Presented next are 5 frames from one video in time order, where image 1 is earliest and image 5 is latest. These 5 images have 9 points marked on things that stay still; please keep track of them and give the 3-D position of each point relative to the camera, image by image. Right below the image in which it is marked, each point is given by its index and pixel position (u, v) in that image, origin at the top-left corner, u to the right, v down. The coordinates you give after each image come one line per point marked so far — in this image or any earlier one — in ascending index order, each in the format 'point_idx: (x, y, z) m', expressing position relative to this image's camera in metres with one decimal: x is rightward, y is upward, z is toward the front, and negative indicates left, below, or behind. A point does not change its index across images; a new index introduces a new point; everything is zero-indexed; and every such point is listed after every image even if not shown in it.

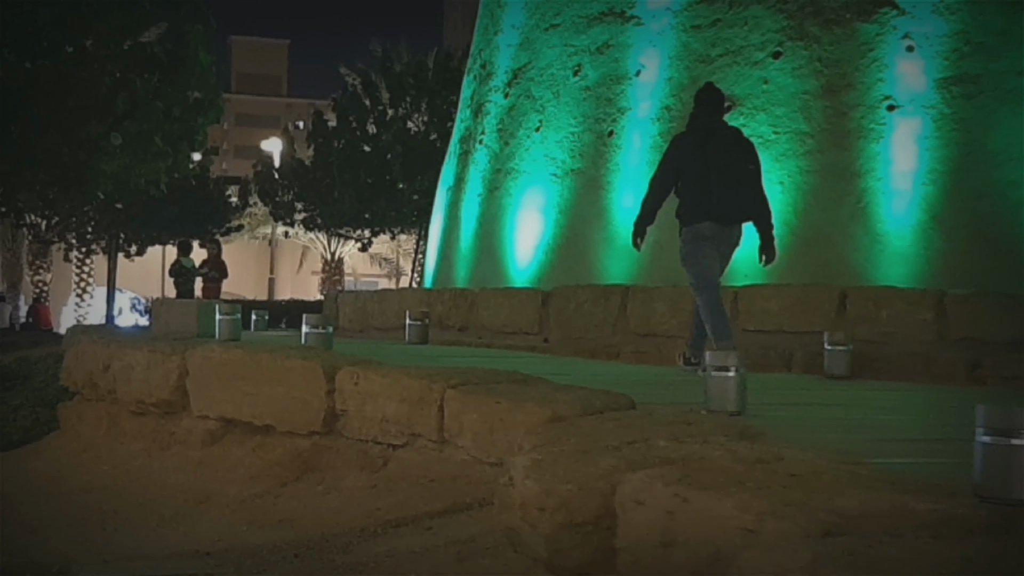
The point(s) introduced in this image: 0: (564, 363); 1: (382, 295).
0: (+0.4, -0.7, +7.3) m
1: (-1.7, -0.1, +10.9) m
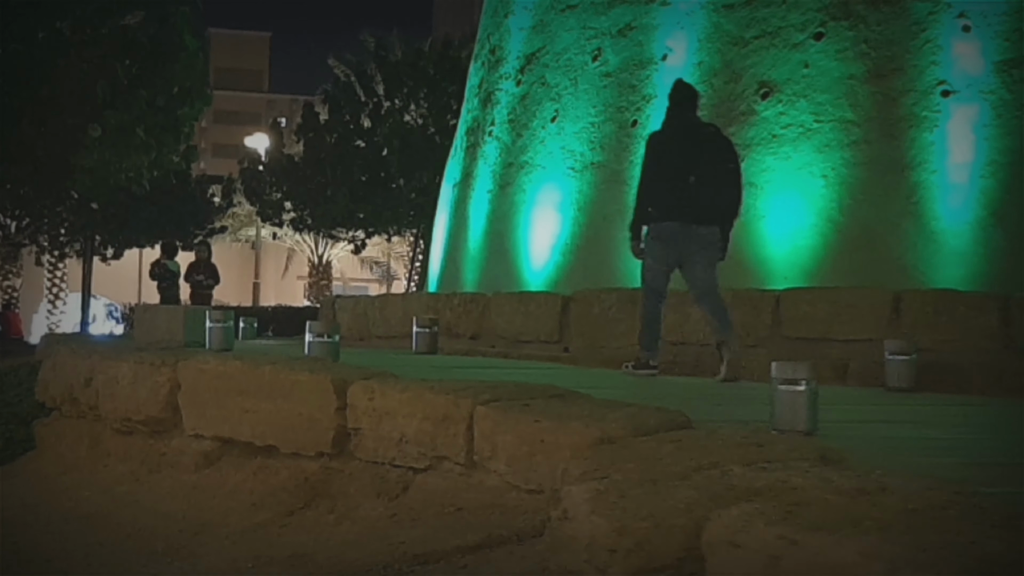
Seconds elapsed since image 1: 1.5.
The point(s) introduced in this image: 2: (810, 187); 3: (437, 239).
0: (+0.6, -0.7, +6.7) m
1: (-1.6, -0.2, +10.2) m
2: (+3.1, +1.0, +8.3) m
3: (-1.1, +0.7, +11.9) m
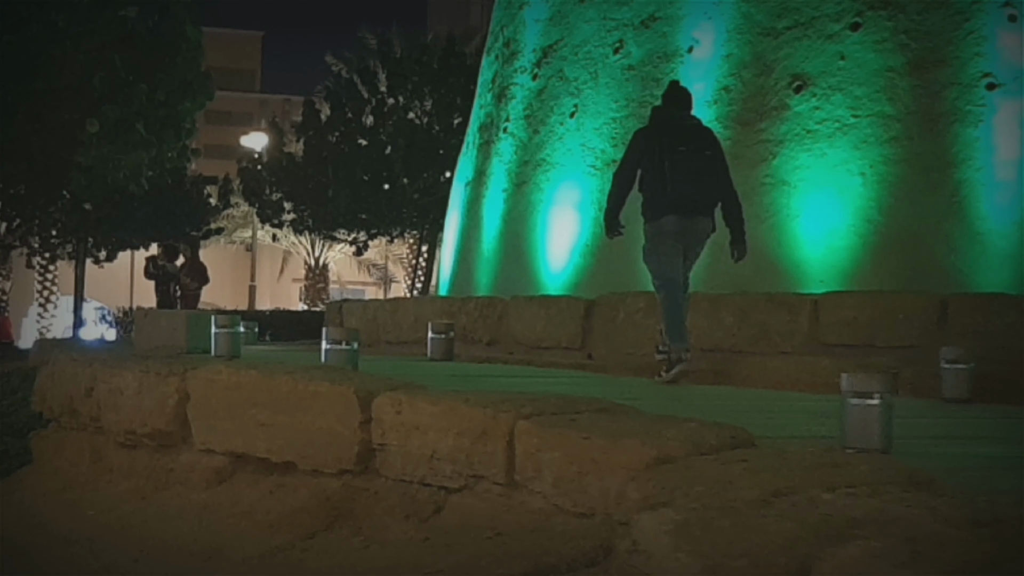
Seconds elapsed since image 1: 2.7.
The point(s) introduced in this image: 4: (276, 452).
0: (+0.9, -0.7, +6.3) m
1: (-1.4, -0.2, +9.8) m
2: (+3.3, +1.0, +7.9) m
3: (-0.9, +0.6, +11.5) m
4: (-1.5, -1.1, +5.2) m
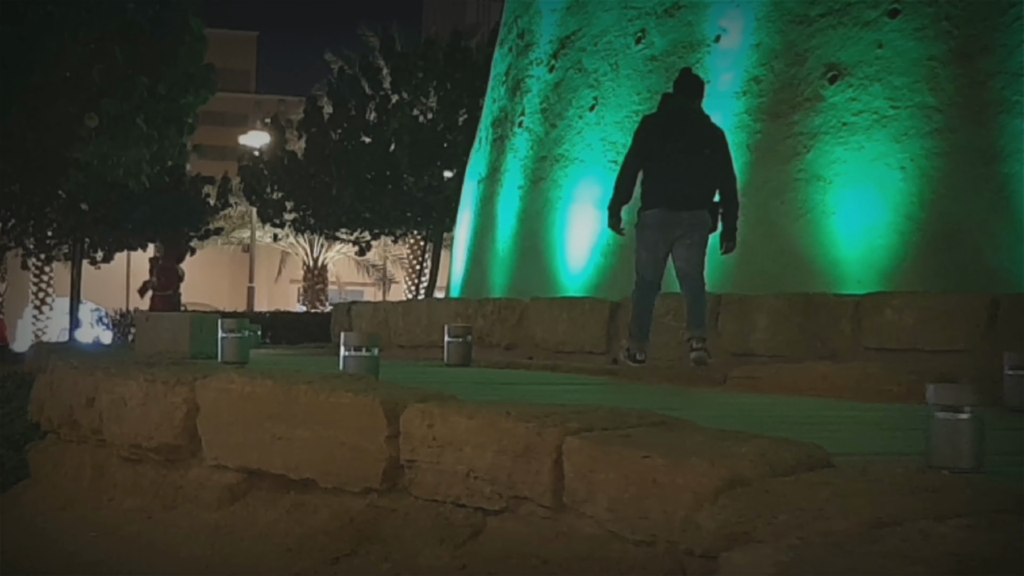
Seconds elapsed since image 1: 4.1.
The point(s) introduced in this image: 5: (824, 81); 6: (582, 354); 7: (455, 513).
0: (+1.1, -0.7, +5.9) m
1: (-1.2, -0.2, +9.4) m
2: (+3.5, +1.0, +7.6) m
3: (-0.7, +0.6, +11.1) m
4: (-1.3, -1.1, +4.8) m
5: (+3.0, +2.0, +7.9) m
6: (+0.7, -0.6, +7.9) m
7: (-0.3, -1.2, +4.3) m
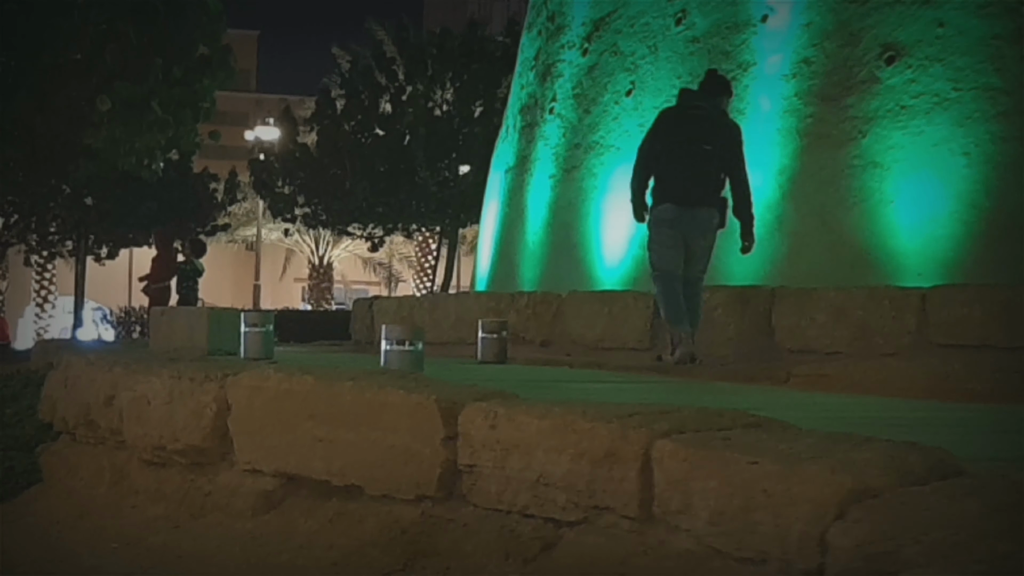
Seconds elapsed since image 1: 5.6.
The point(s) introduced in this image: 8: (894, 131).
0: (+1.4, -0.7, +5.5) m
1: (-0.9, -0.1, +9.0) m
2: (+3.8, +1.1, +7.1) m
3: (-0.4, +0.7, +10.7) m
4: (-0.9, -1.0, +4.4) m
5: (+3.4, +2.1, +7.5) m
6: (+1.0, -0.6, +7.5) m
7: (+0.1, -1.1, +3.9) m
8: (+3.4, +1.4, +7.3) m
